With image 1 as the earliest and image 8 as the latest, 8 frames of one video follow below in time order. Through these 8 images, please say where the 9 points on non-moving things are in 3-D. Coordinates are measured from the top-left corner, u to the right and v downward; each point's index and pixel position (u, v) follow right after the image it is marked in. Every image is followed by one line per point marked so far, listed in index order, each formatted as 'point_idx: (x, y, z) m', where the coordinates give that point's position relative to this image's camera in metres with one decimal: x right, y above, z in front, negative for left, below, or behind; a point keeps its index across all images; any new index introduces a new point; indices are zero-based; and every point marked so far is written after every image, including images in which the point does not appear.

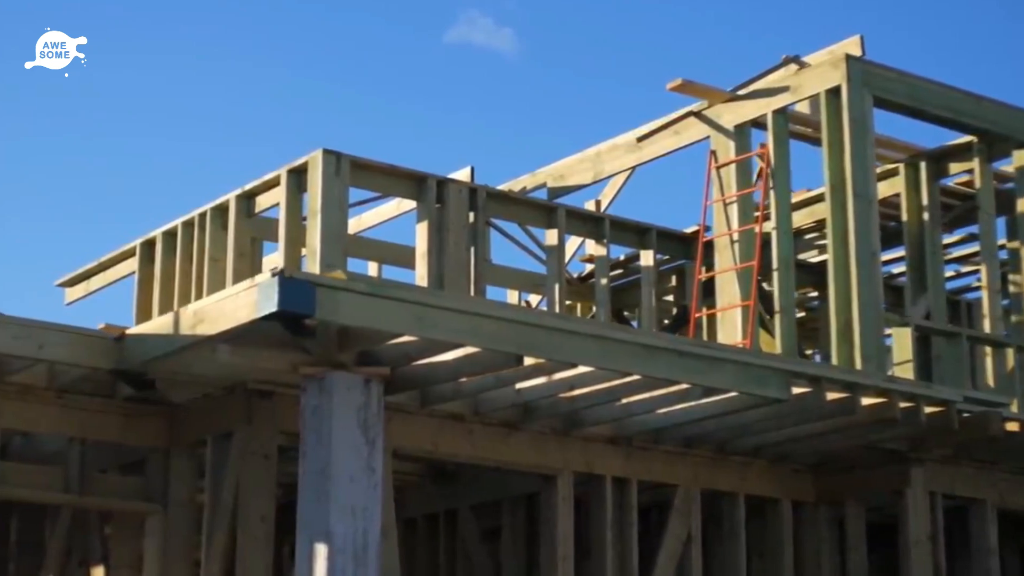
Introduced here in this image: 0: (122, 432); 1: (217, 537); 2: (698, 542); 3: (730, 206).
0: (-2.4, -0.9, +11.0) m
1: (-1.7, -1.5, +10.5) m
2: (+1.3, -1.7, +12.1) m
3: (+1.7, +0.6, +13.4) m
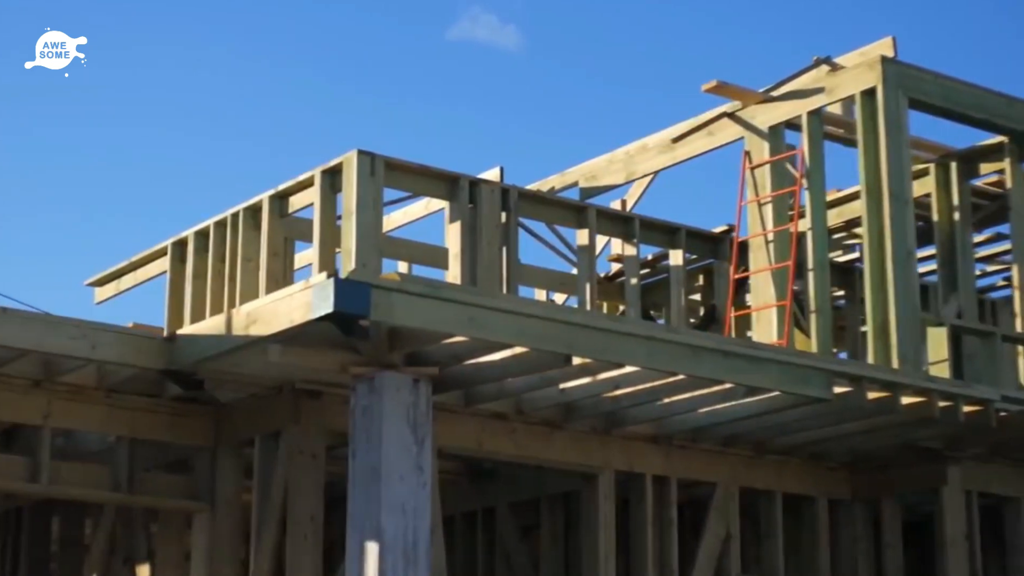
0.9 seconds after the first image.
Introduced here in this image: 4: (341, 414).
0: (-2.2, -0.9, +11.1) m
1: (-1.5, -1.5, +10.6) m
2: (+1.6, -1.7, +12.2) m
3: (+1.9, +0.6, +13.5) m
4: (-1.0, -0.8, +10.8) m
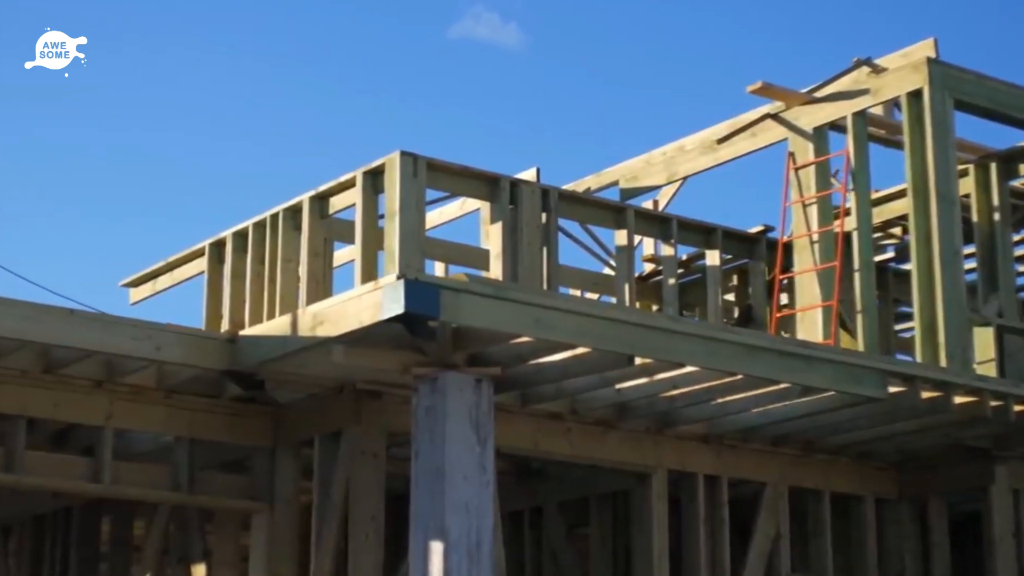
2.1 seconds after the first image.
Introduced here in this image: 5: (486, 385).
0: (-1.8, -0.9, +11.2) m
1: (-1.1, -1.5, +10.7) m
2: (+1.9, -1.7, +12.3) m
3: (+2.3, +0.6, +13.6) m
4: (-0.7, -0.8, +10.9) m
5: (-0.2, -0.6, +10.3) m
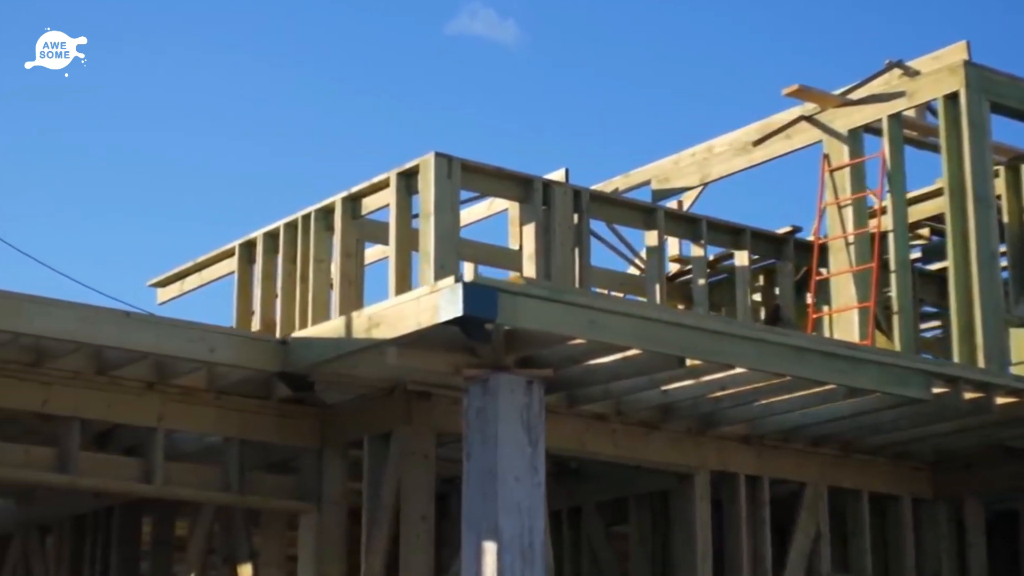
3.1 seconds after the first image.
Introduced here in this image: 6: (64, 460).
0: (-1.5, -0.9, +11.3) m
1: (-0.8, -1.5, +10.8) m
2: (+2.2, -1.8, +12.4) m
3: (+2.6, +0.6, +13.7) m
4: (-0.4, -0.8, +11.0) m
5: (+0.1, -0.6, +10.4) m
6: (-2.7, -1.0, +10.5) m
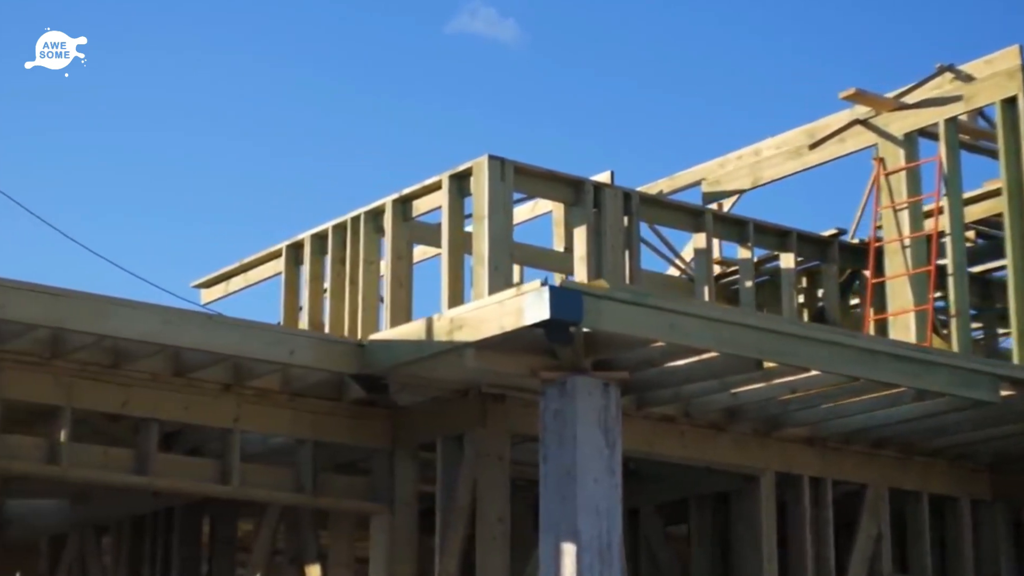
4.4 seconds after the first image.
0: (-1.0, -0.9, +11.4) m
1: (-0.4, -1.5, +10.8) m
2: (+2.7, -1.8, +12.5) m
3: (+3.0, +0.6, +13.7) m
4: (+0.1, -0.8, +11.1) m
5: (+0.6, -0.6, +10.5) m
6: (-2.2, -1.0, +10.6) m
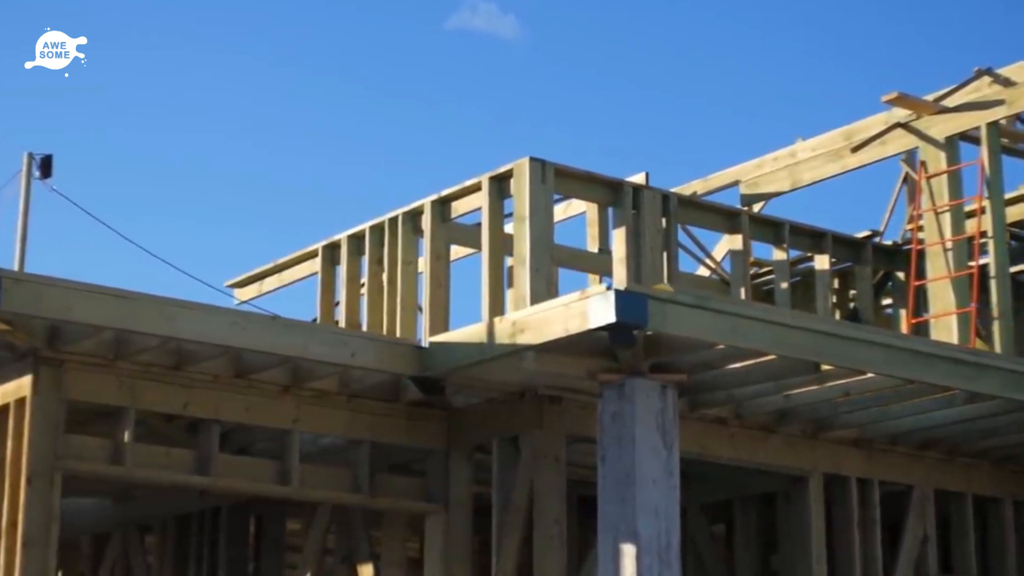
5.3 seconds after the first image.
0: (-0.7, -0.9, +11.5) m
1: (0.0, -1.5, +10.9) m
2: (+3.0, -1.8, +12.6) m
3: (+3.4, +0.6, +13.8) m
4: (+0.4, -0.8, +11.2) m
5: (+1.0, -0.6, +10.6) m
6: (-1.9, -1.1, +10.7) m
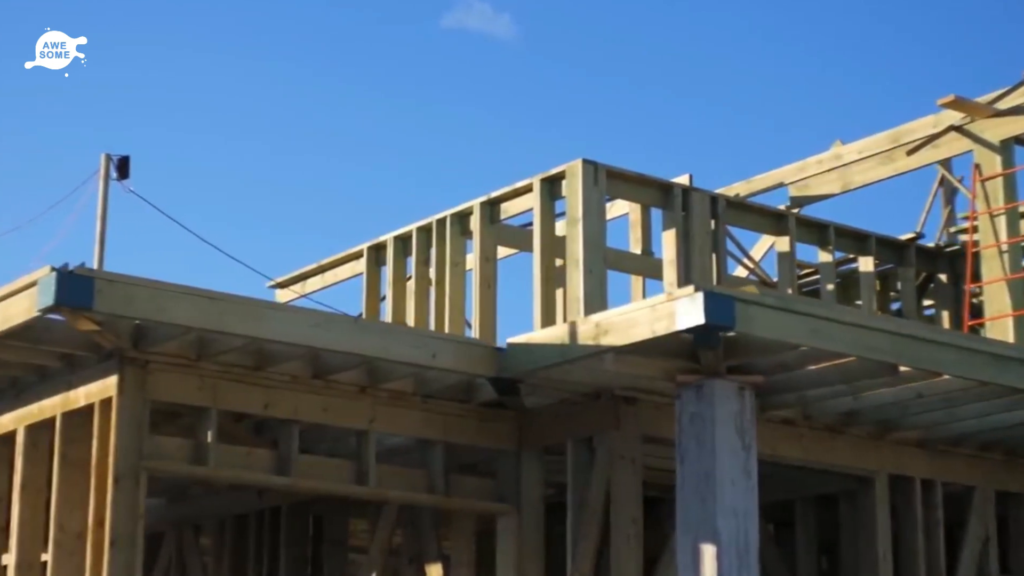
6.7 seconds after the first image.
0: (-0.2, -1.0, +11.5) m
1: (+0.5, -1.5, +11.0) m
2: (+3.5, -1.8, +12.6) m
3: (+3.8, +0.6, +13.9) m
4: (+0.9, -0.8, +11.2) m
5: (+1.4, -0.6, +10.6) m
6: (-1.4, -1.1, +10.7) m
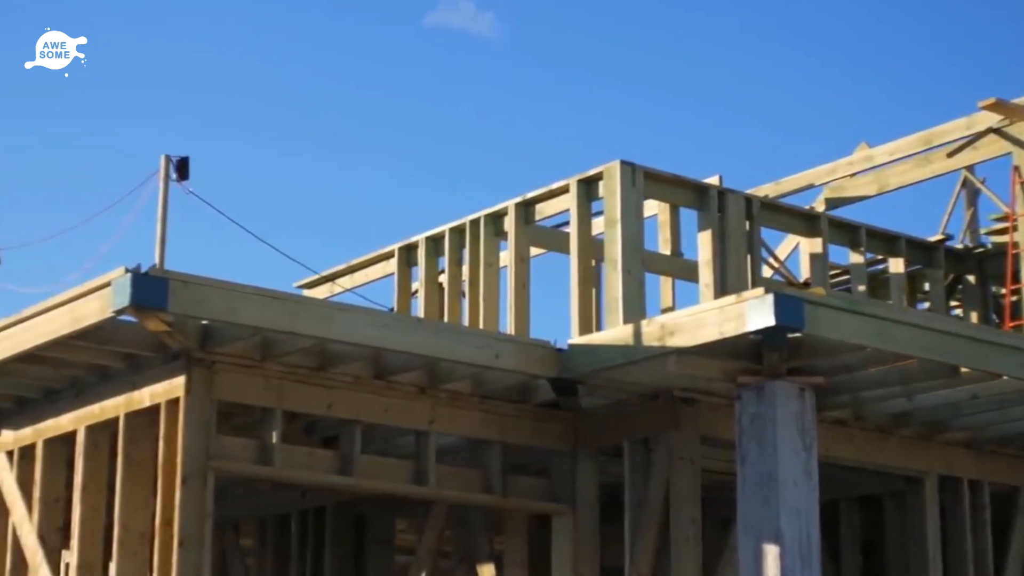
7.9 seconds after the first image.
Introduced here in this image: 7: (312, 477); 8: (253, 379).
0: (+0.1, -1.0, +11.5) m
1: (+0.8, -1.5, +11.0) m
2: (+3.8, -1.8, +12.7) m
3: (+4.2, +0.5, +14.0) m
4: (+1.3, -0.8, +11.3) m
5: (+1.8, -0.6, +10.7) m
6: (-1.0, -1.1, +10.8) m
7: (-1.2, -1.1, +10.6) m
8: (-1.5, -0.5, +10.4) m
